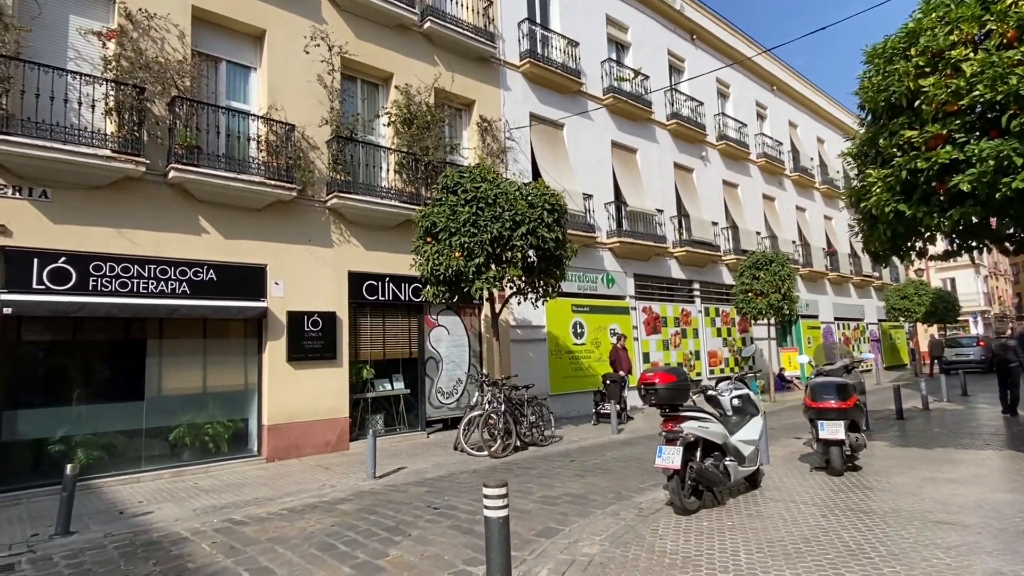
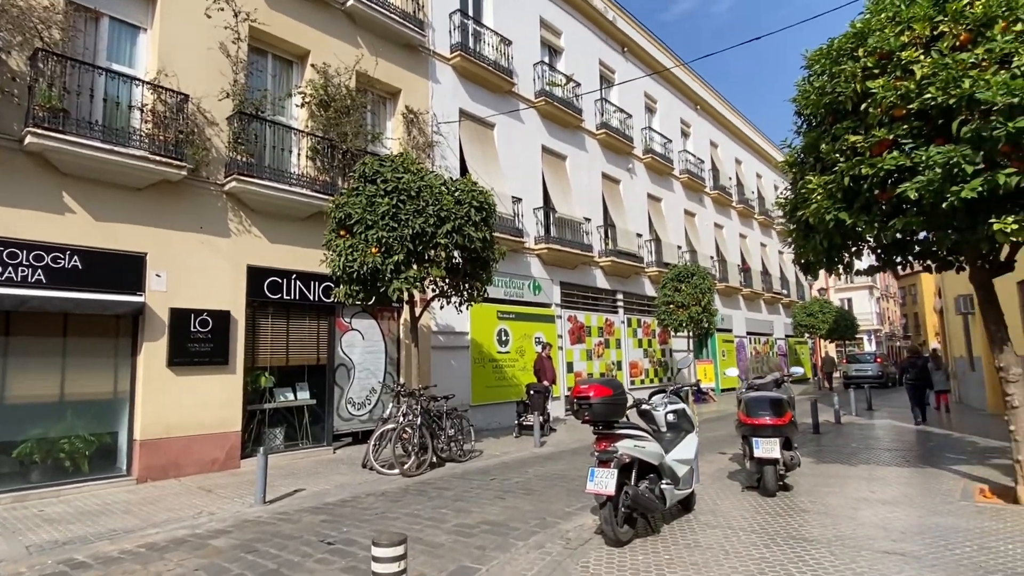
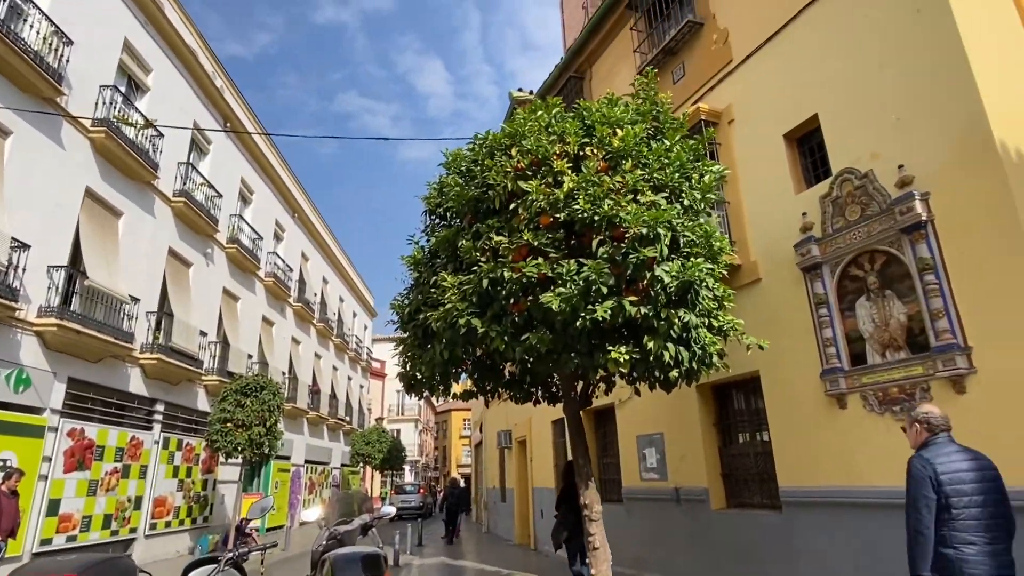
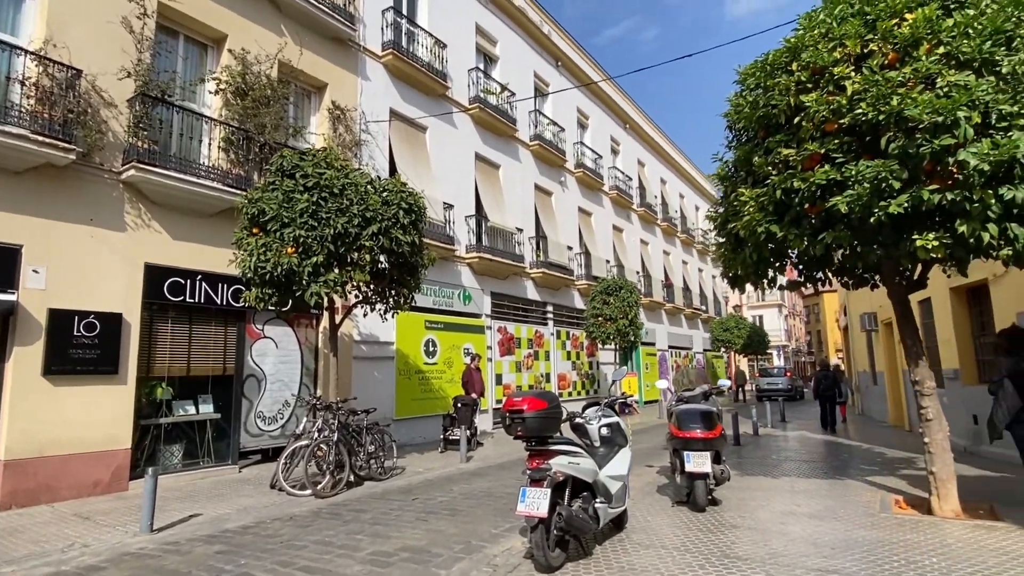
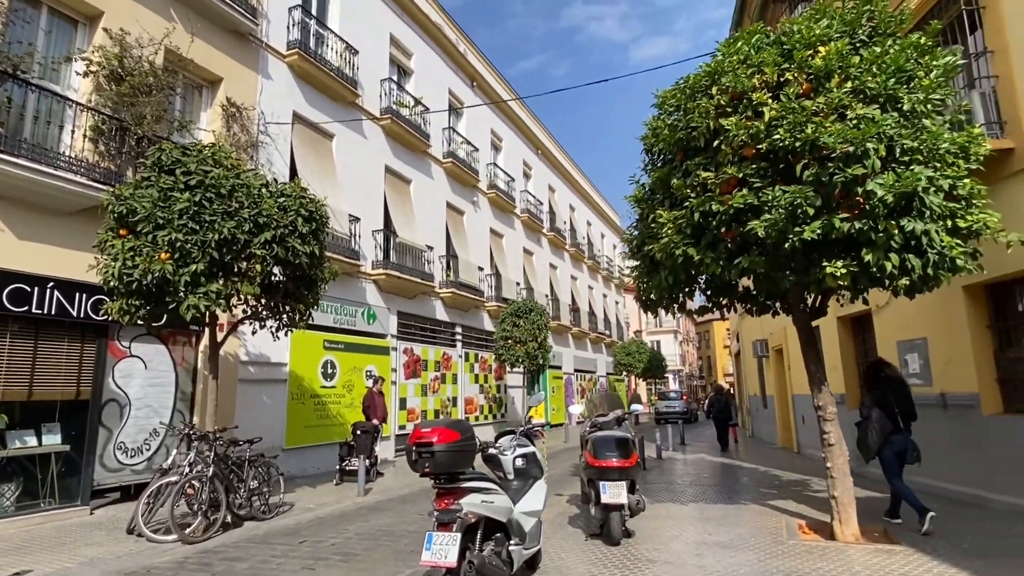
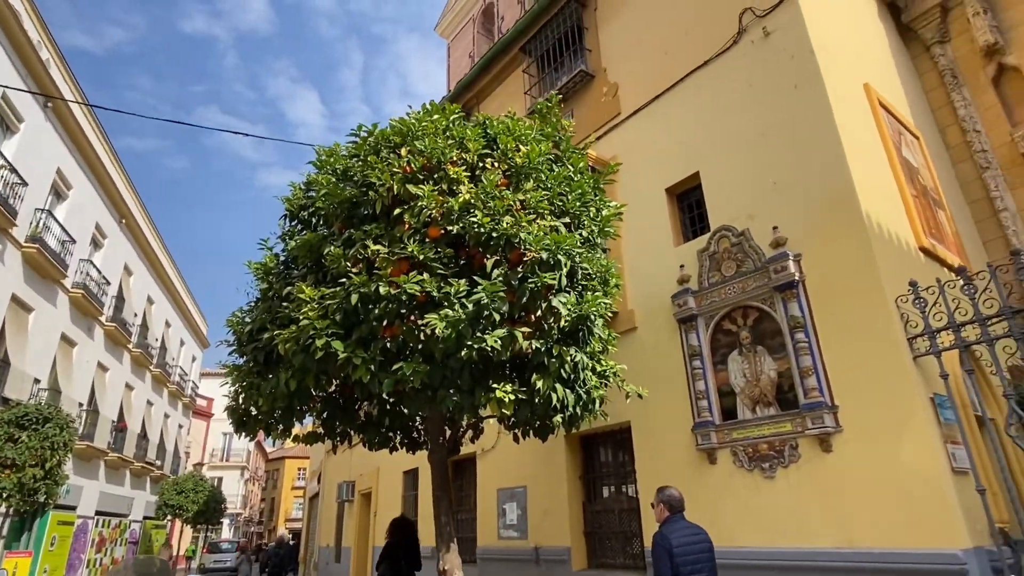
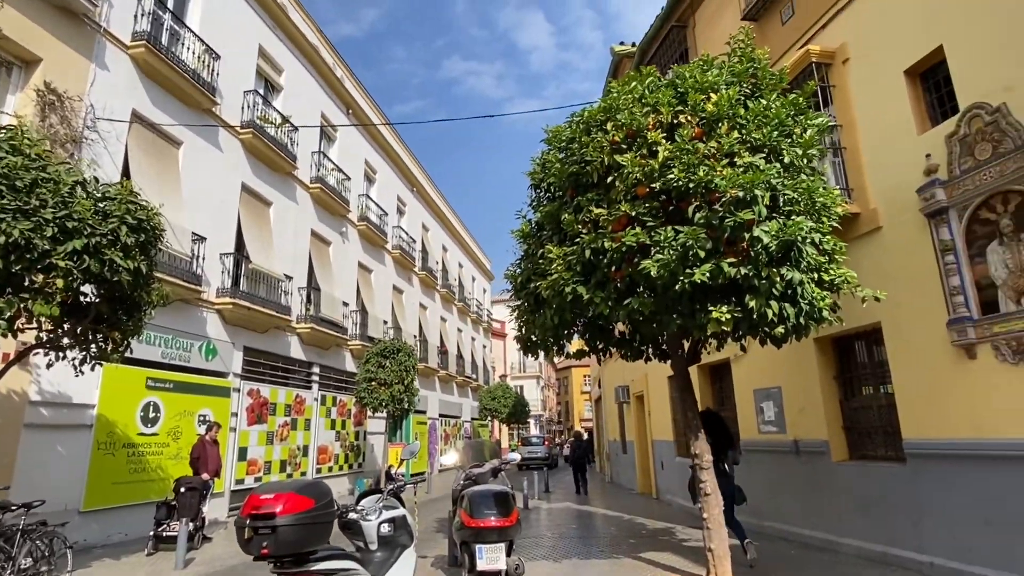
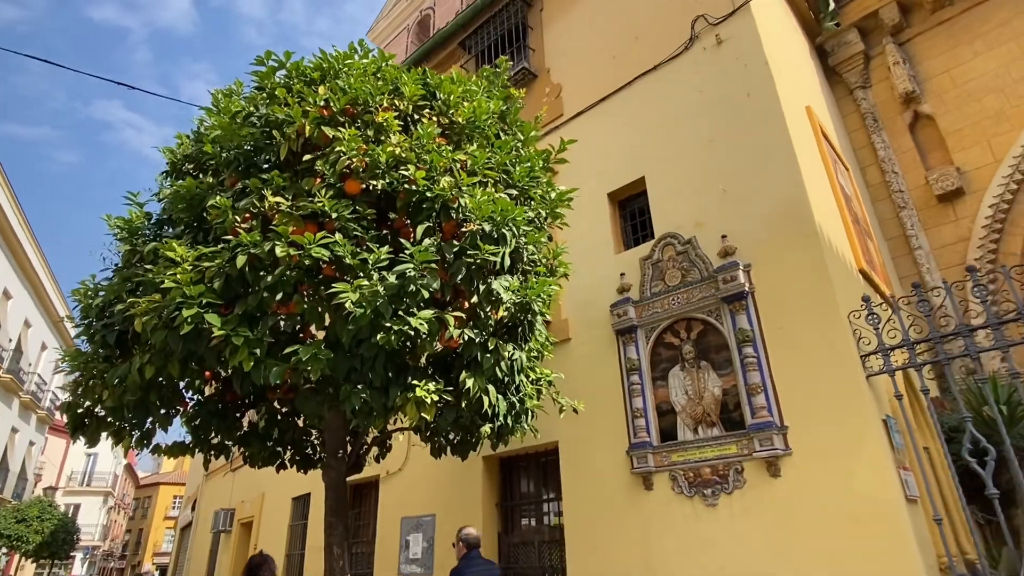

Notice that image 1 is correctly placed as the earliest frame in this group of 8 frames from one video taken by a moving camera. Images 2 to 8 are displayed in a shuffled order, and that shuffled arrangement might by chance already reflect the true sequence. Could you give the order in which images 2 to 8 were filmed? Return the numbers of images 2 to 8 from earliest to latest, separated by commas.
2, 4, 5, 7, 3, 6, 8
